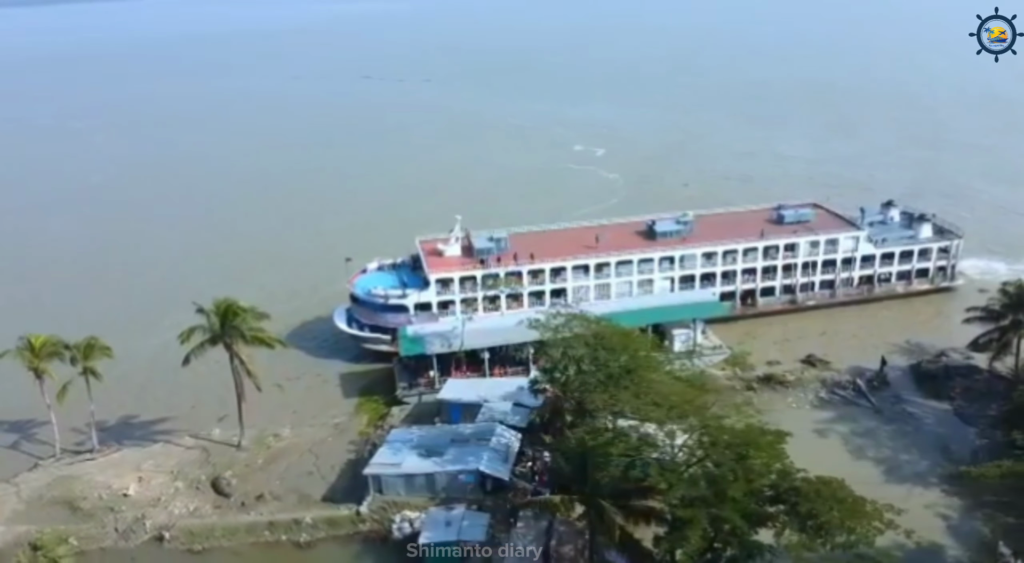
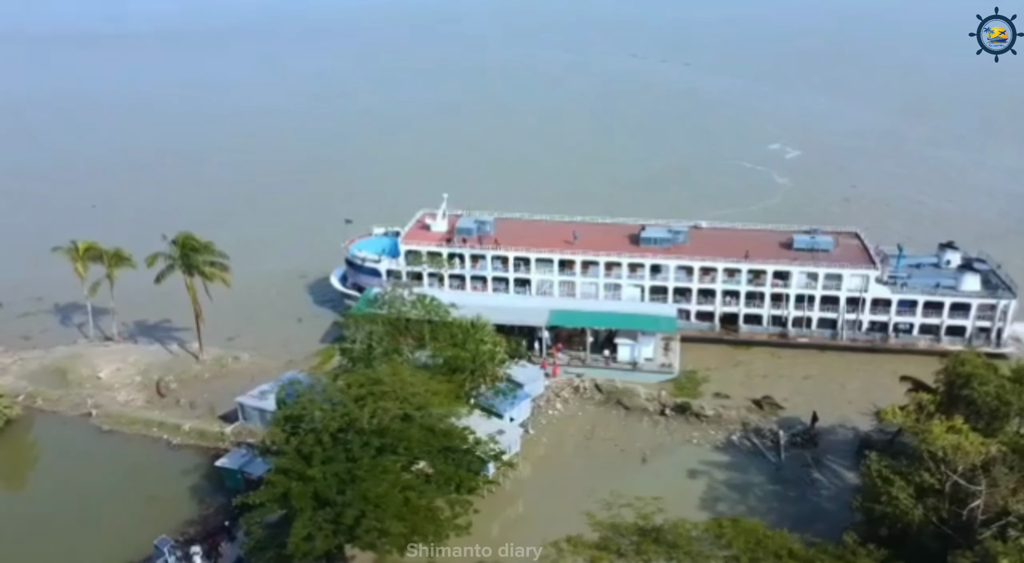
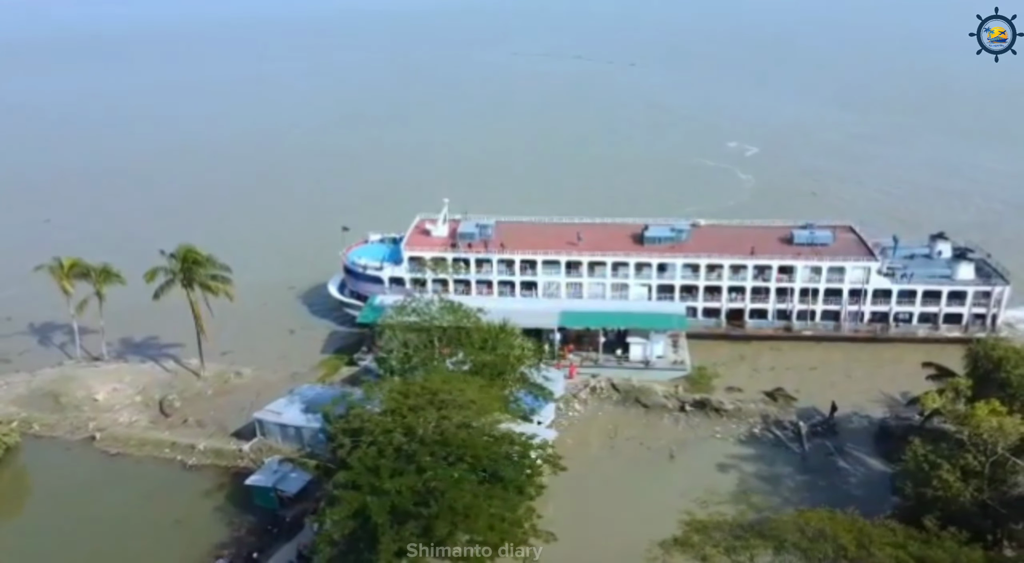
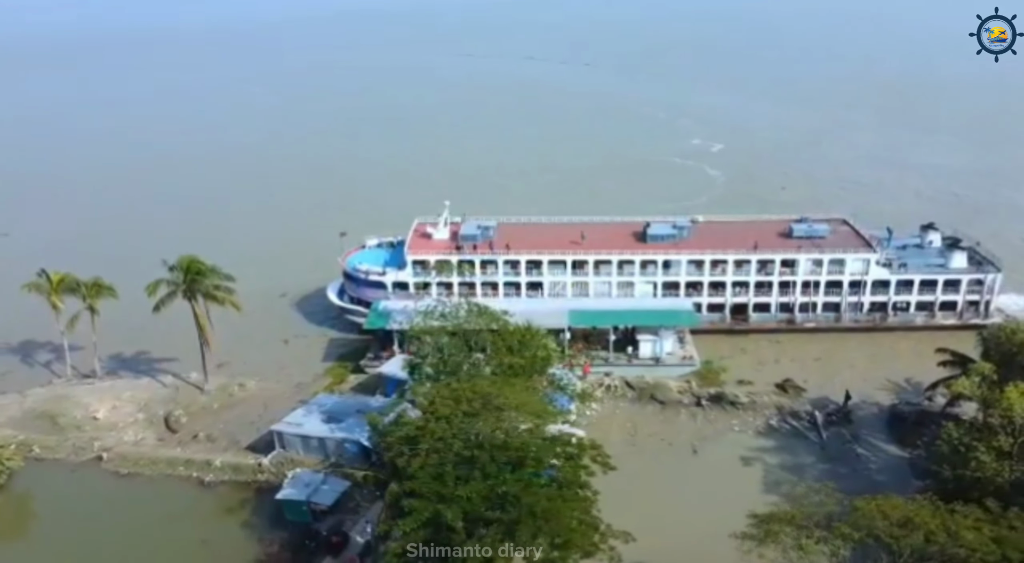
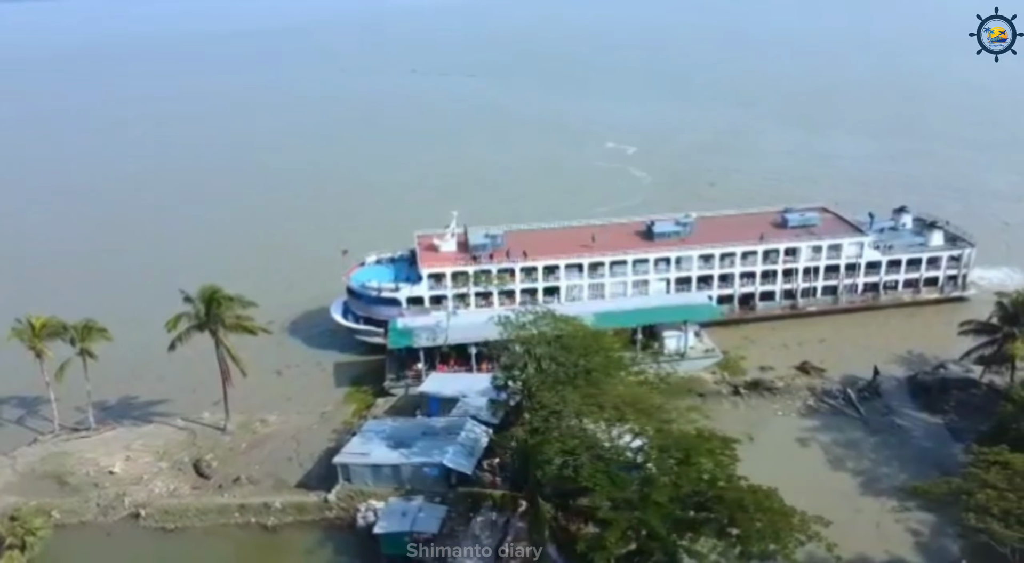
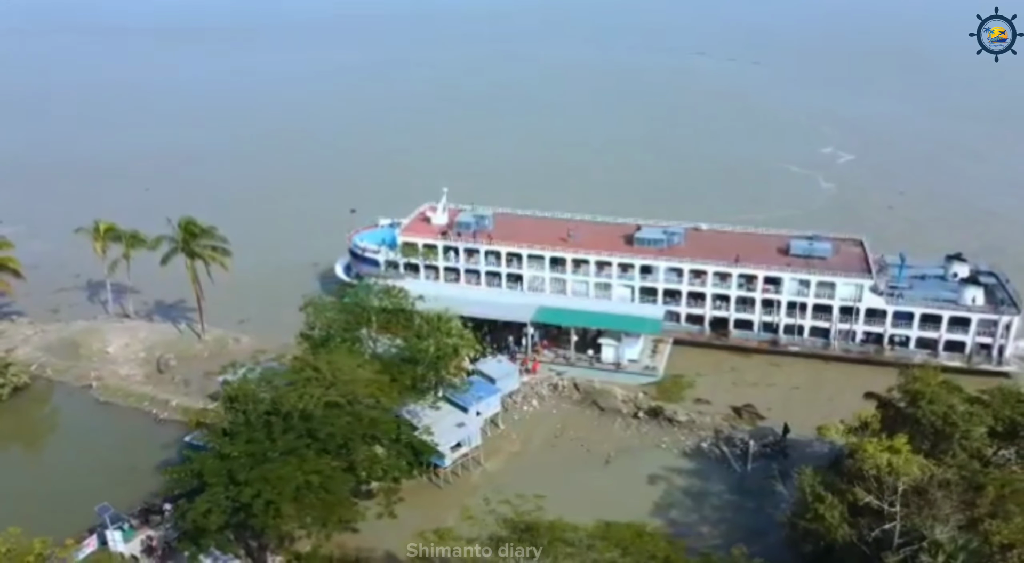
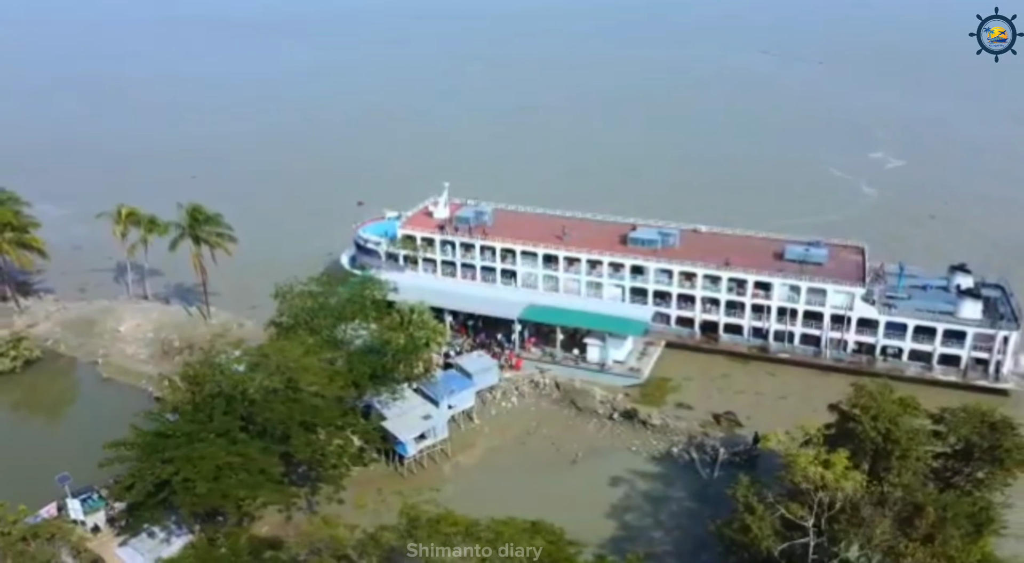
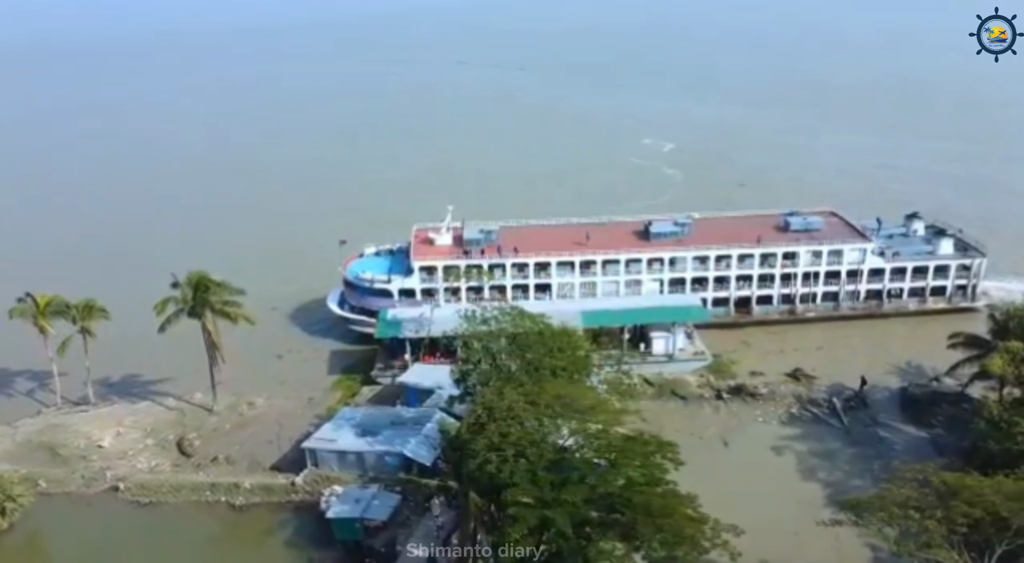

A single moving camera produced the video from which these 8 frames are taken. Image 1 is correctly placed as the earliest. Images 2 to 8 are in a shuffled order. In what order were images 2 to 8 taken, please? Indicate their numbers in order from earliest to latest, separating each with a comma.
5, 8, 4, 3, 2, 6, 7
